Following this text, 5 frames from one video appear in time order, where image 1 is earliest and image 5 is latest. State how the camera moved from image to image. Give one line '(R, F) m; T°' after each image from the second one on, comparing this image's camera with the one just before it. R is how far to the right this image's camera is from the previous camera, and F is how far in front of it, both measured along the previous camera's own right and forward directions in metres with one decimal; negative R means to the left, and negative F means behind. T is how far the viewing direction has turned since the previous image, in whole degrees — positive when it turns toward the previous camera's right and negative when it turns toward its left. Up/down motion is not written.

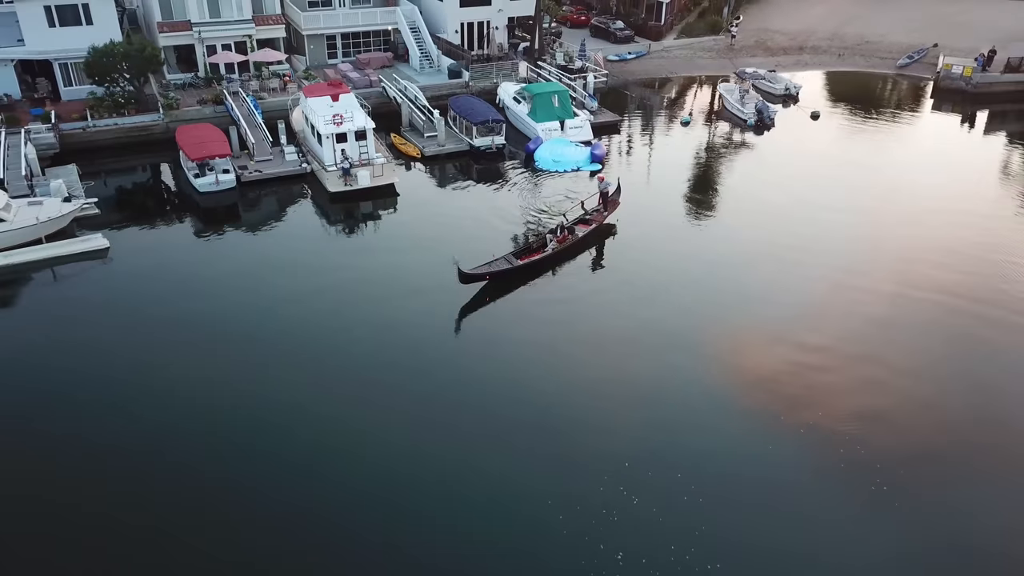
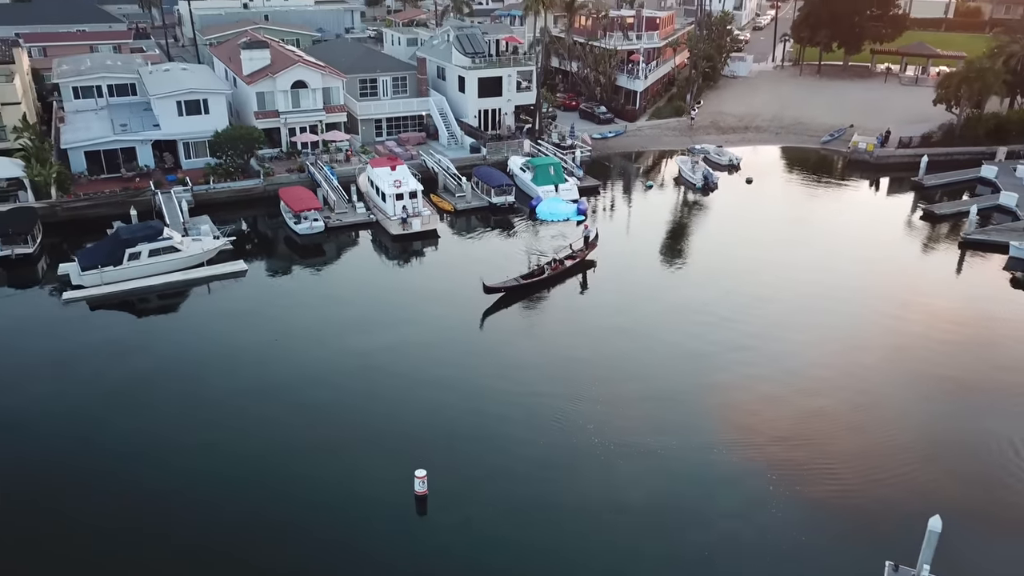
(-0.5, -10.3) m; 0°
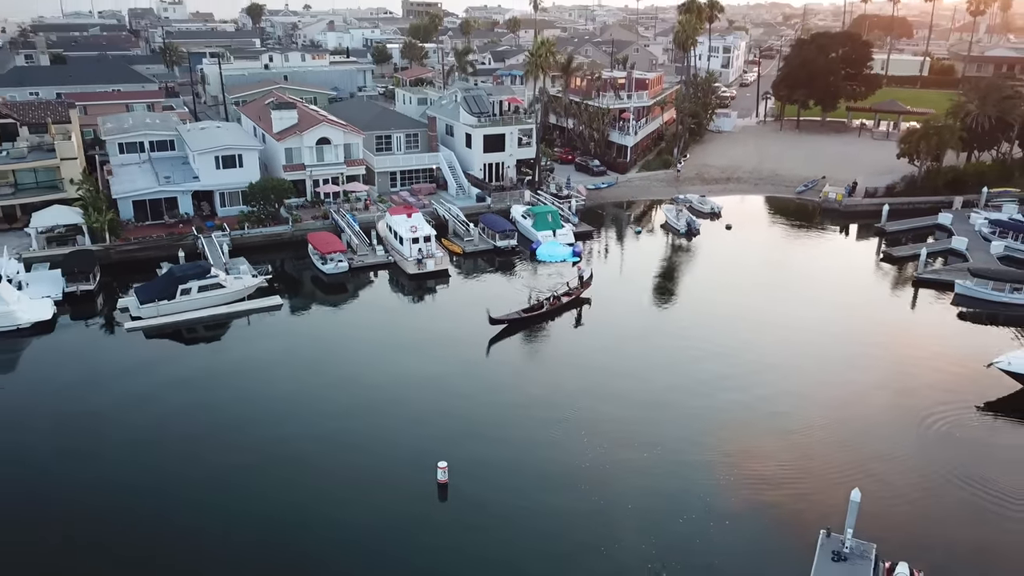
(-0.2, -4.5) m; 0°
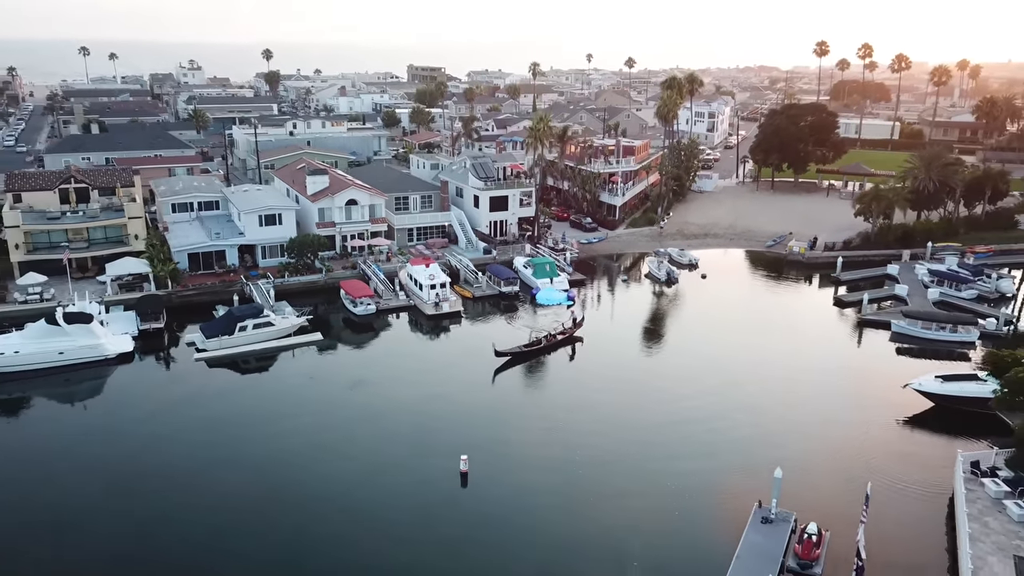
(-0.3, -7.1) m; 0°
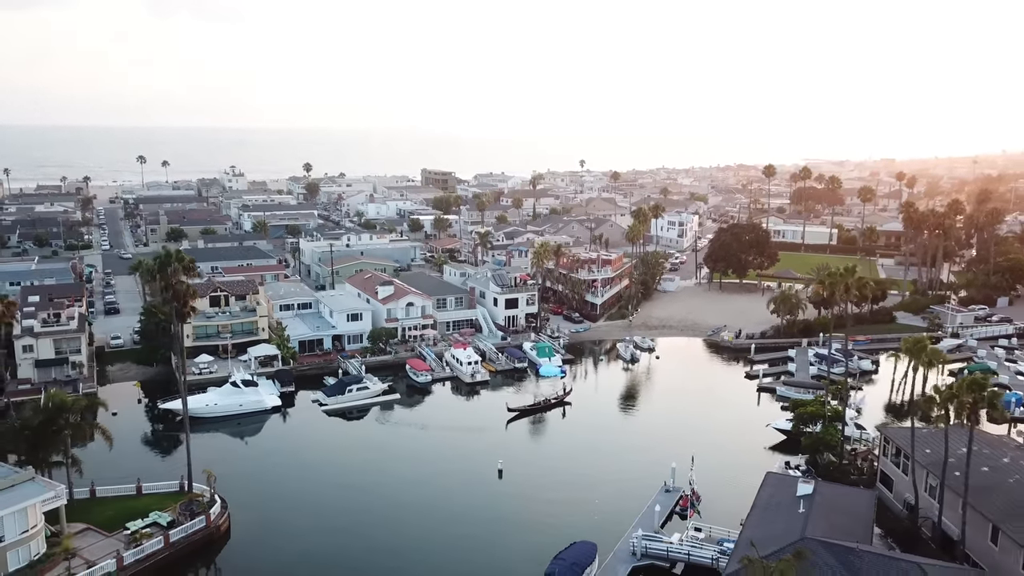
(-1.2, -23.8) m; 0°
